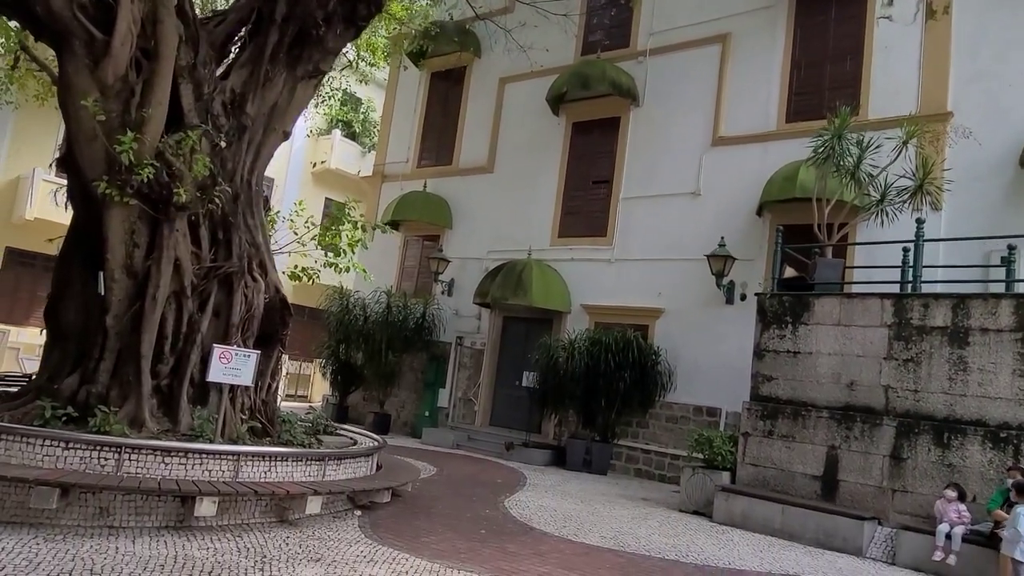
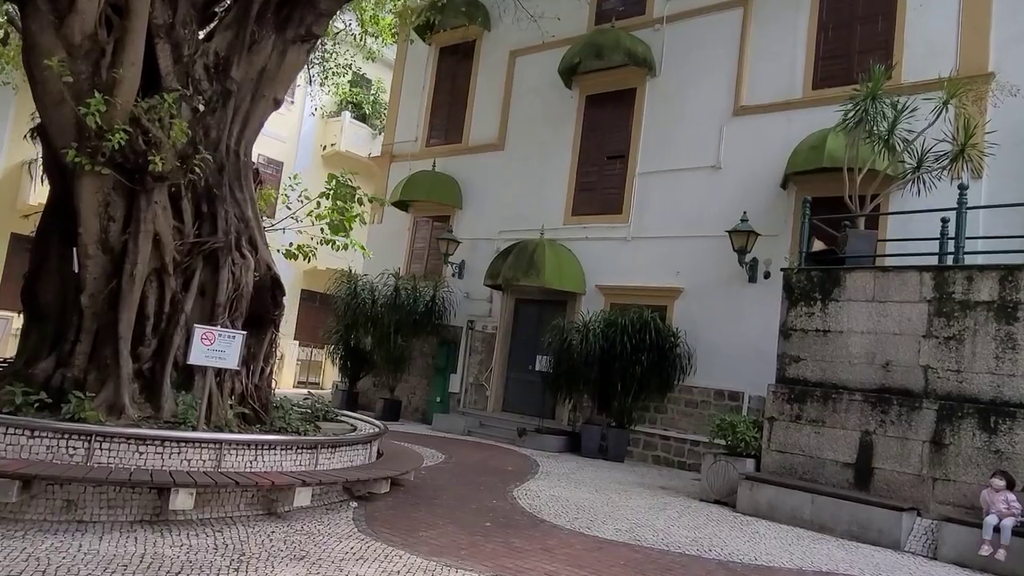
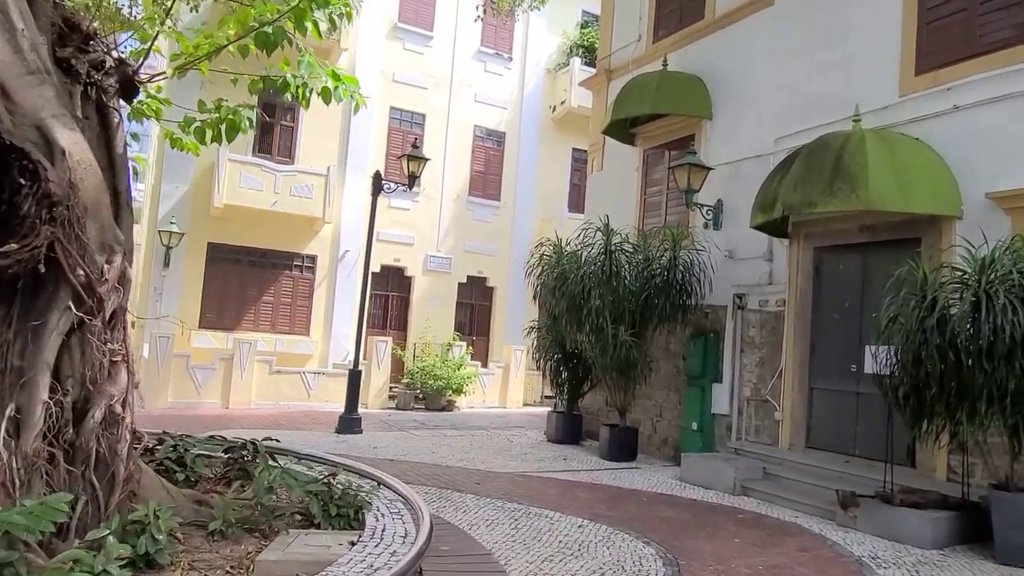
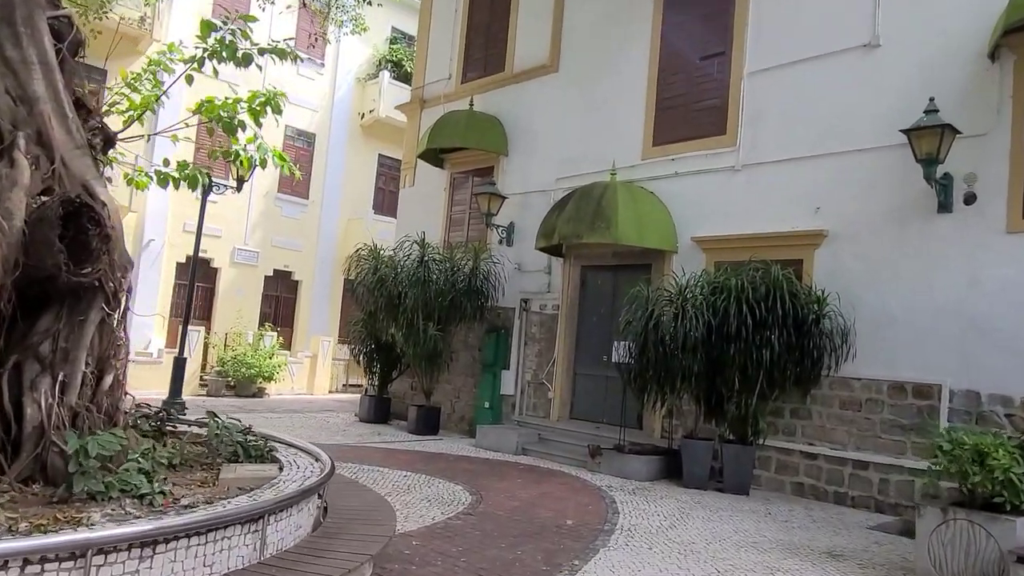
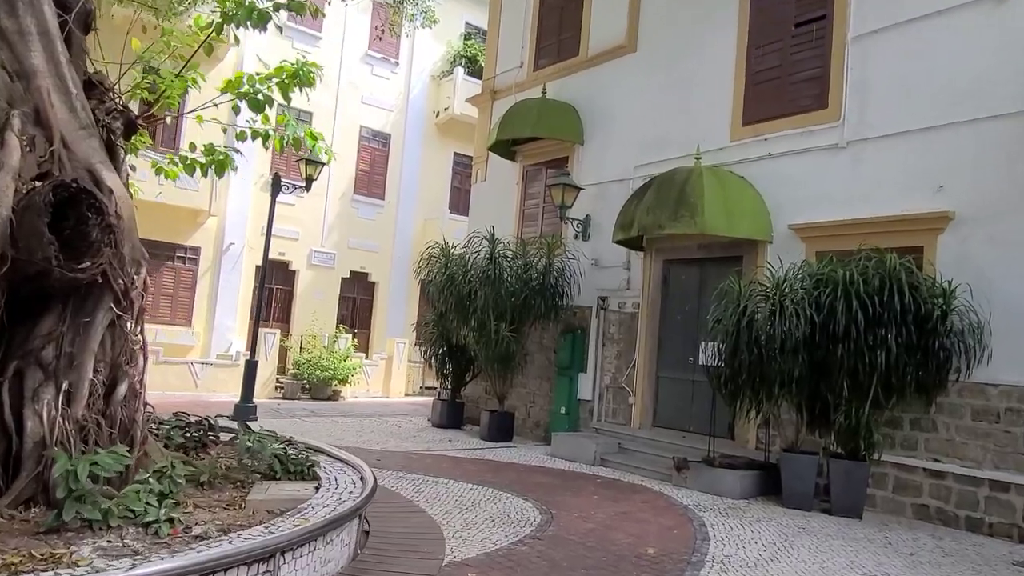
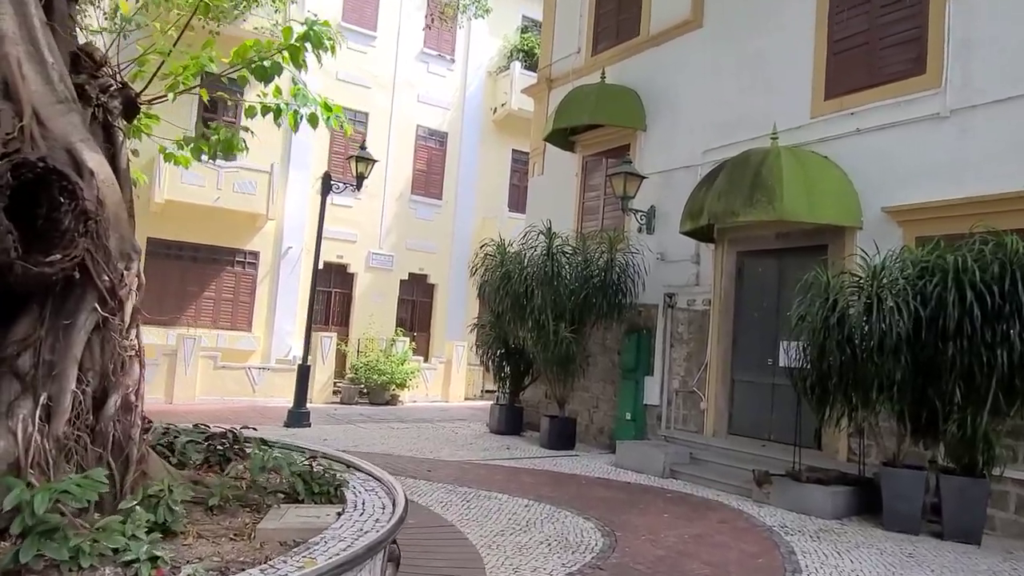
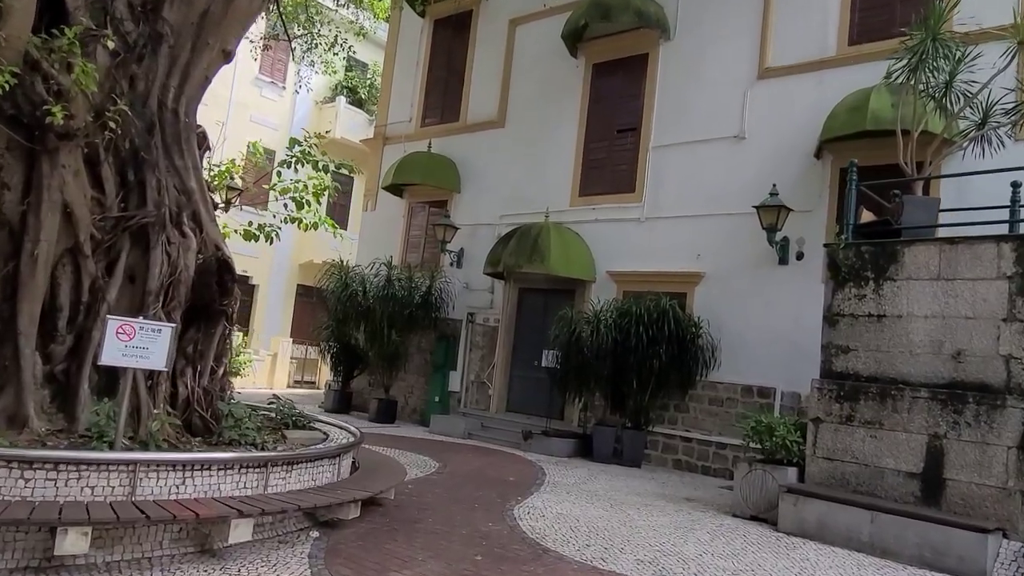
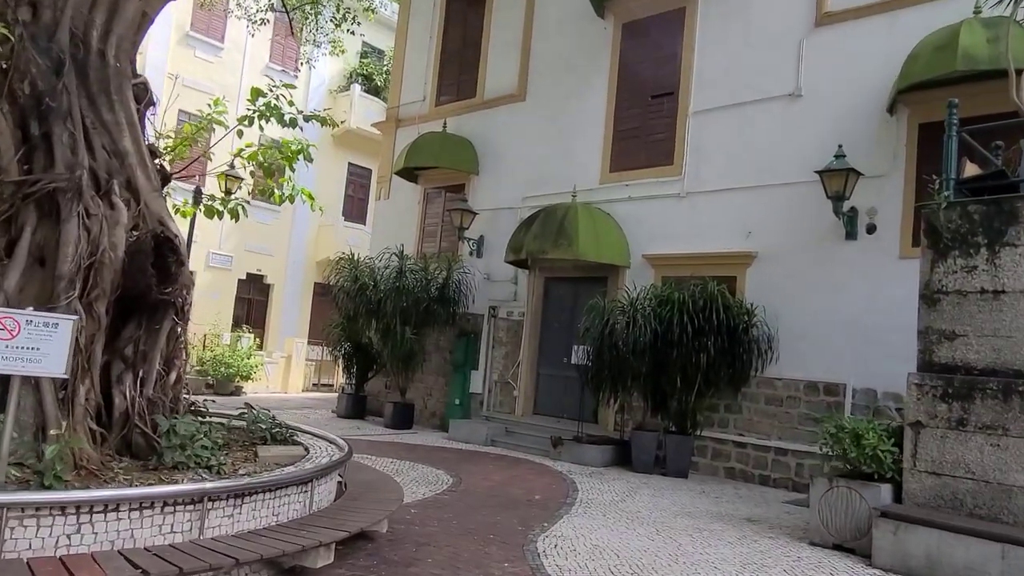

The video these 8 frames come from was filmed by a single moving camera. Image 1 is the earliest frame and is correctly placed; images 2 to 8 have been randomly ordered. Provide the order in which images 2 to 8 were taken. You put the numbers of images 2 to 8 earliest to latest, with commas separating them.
2, 7, 8, 4, 5, 6, 3
